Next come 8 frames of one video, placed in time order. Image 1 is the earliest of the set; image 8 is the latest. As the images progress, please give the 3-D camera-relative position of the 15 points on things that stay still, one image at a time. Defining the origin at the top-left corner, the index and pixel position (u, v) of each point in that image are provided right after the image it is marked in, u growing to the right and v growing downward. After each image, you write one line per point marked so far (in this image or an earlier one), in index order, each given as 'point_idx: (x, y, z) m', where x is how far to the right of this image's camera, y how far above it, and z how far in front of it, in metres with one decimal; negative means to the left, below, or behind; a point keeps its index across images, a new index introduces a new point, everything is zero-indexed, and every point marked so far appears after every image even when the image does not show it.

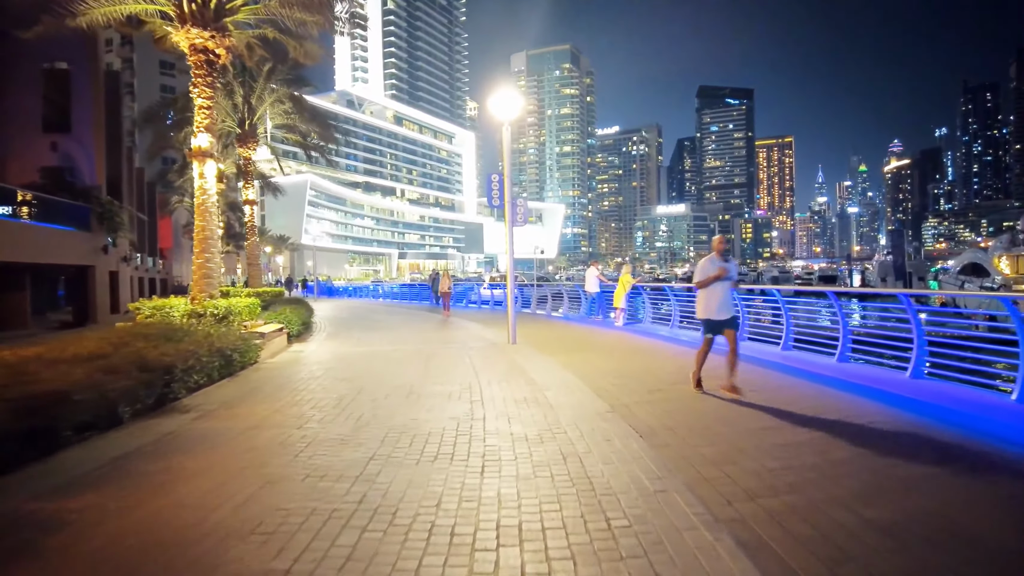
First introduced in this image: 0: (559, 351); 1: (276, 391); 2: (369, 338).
0: (+0.9, -1.3, +13.4) m
1: (-3.4, -1.5, +9.7) m
2: (-3.7, -1.4, +17.8) m
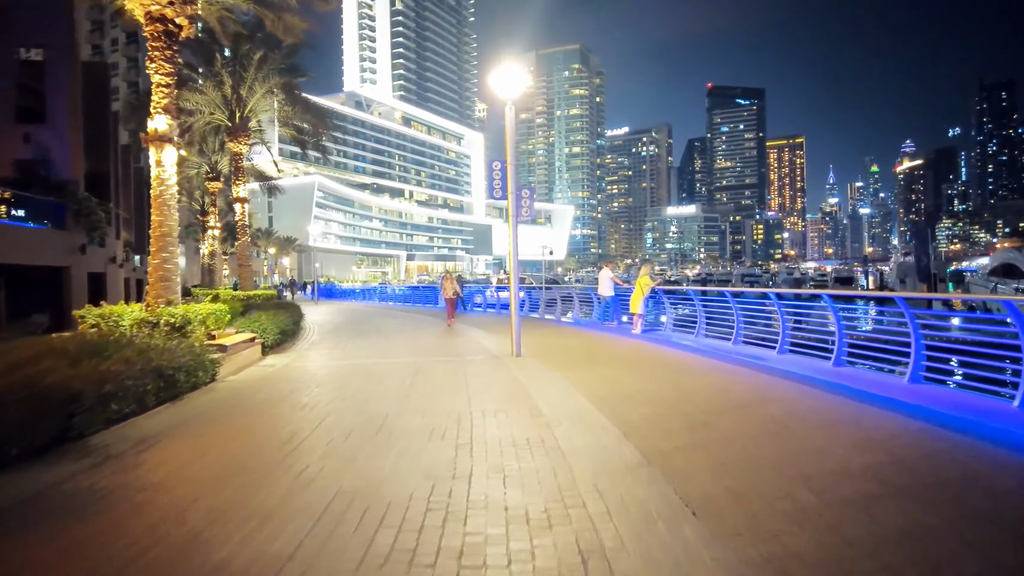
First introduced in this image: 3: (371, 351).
0: (+1.0, -1.3, +11.5) m
1: (-3.4, -1.5, +7.9) m
2: (-3.6, -1.4, +15.9) m
3: (-3.1, -1.4, +15.0) m
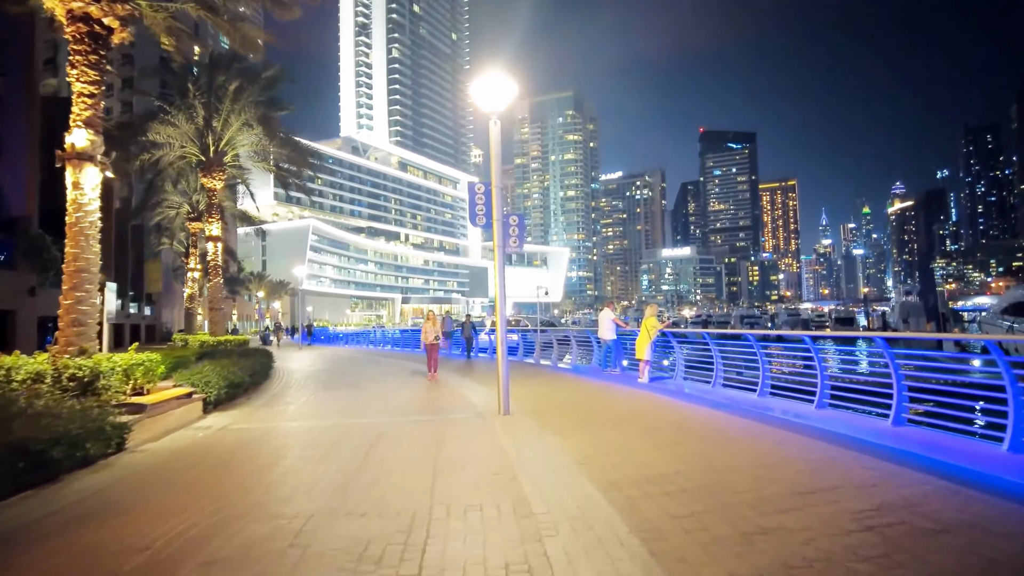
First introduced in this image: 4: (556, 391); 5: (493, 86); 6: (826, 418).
0: (+0.8, -1.9, +9.4) m
1: (-3.5, -1.9, +5.7) m
2: (-3.8, -2.3, +13.7) m
3: (-3.3, -2.3, +12.8) m
4: (+0.9, -2.1, +14.1) m
5: (-0.3, +3.3, +11.3) m
6: (+4.6, -1.9, +10.0) m
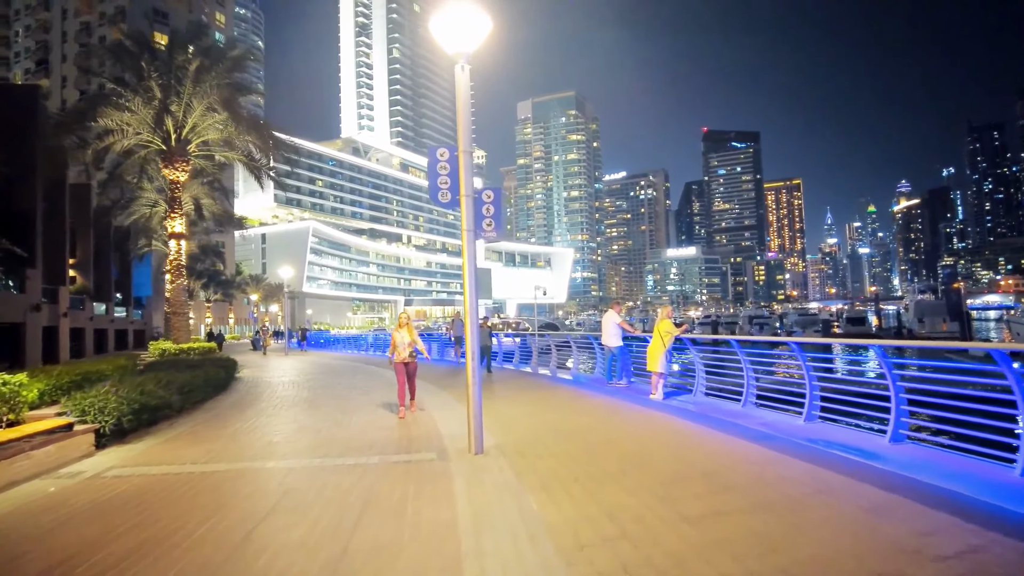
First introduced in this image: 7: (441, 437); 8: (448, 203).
0: (+0.5, -1.9, +6.7) m
1: (-3.9, -1.9, +3.0) m
2: (-4.1, -2.3, +11.0) m
3: (-3.6, -2.3, +10.1) m
4: (+0.7, -2.1, +11.4) m
5: (-0.6, +3.4, +8.6) m
6: (+4.3, -1.8, +7.3) m
7: (-1.0, -2.1, +9.4) m
8: (-0.8, +1.1, +8.7) m
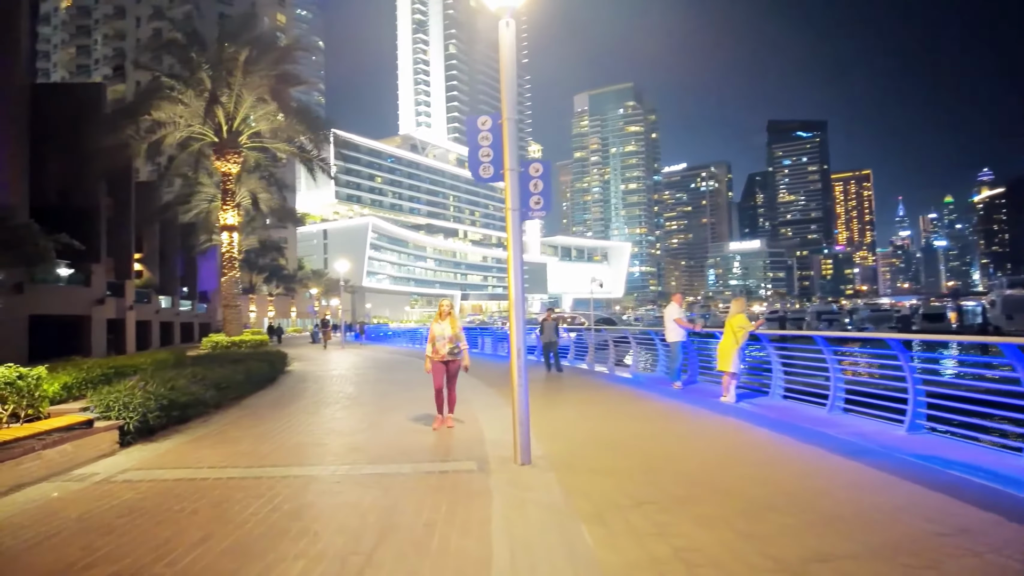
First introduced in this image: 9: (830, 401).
0: (+0.9, -1.7, +5.6) m
1: (-3.8, -1.8, +2.3) m
2: (-3.3, -2.2, +10.3) m
3: (-2.9, -2.1, +9.4) m
4: (+1.5, -1.9, +10.3) m
5: (-0.1, +3.5, +7.6) m
6: (+4.7, -1.7, +5.8) m
7: (-0.3, -1.9, +8.4) m
8: (-0.2, +1.2, +7.7) m
9: (+4.8, -1.7, +10.4) m
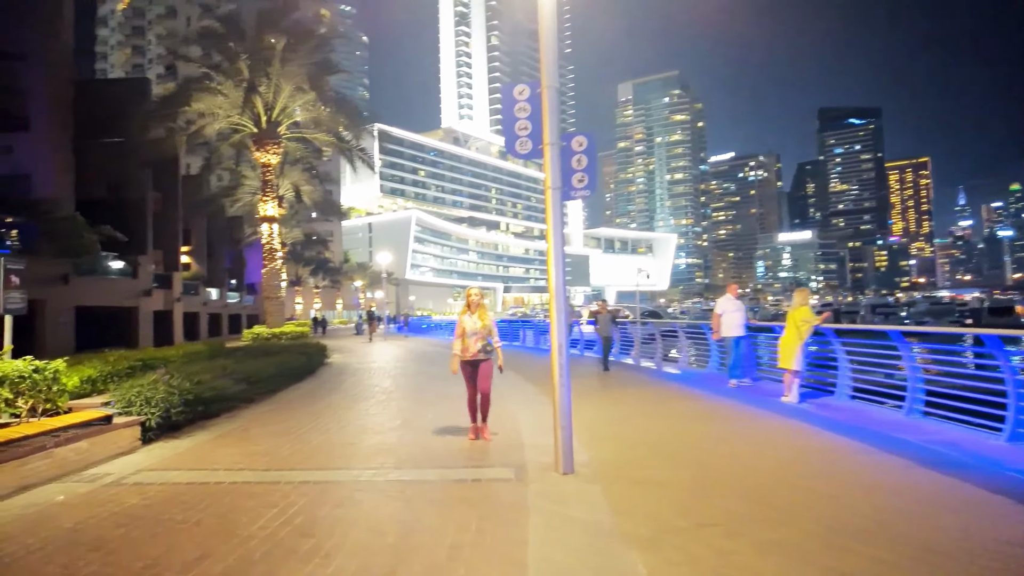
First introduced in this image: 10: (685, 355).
0: (+1.1, -1.6, +4.8) m
1: (-3.7, -1.7, +1.8) m
2: (-2.8, -2.0, +9.8) m
3: (-2.3, -2.0, +8.8) m
4: (+2.0, -1.8, +9.4) m
5: (+0.3, +3.6, +6.8) m
6: (+5.0, -1.6, +4.8) m
7: (+0.1, -1.8, +7.7) m
8: (+0.2, +1.4, +6.9) m
9: (+5.4, -1.6, +9.4) m
10: (+4.4, -1.7, +17.5) m
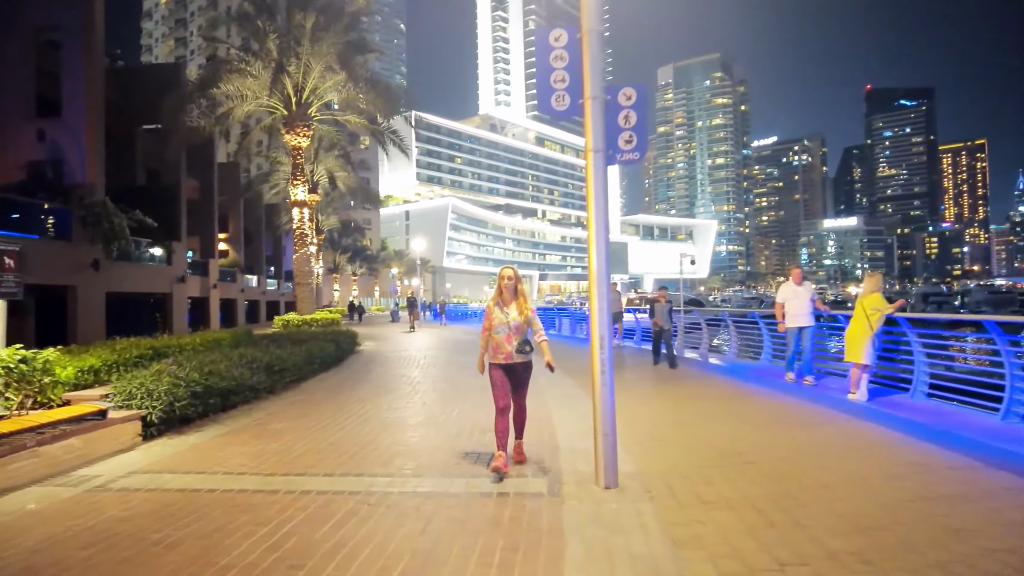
0: (+1.3, -1.5, +3.8) m
1: (-3.6, -1.7, +1.1) m
2: (-2.3, -1.8, +9.0) m
3: (-1.9, -1.8, +8.0) m
4: (+2.5, -1.6, +8.4) m
5: (+0.6, +3.8, +5.8) m
6: (+5.2, -1.5, +3.6) m
7: (+0.5, -1.6, +6.7) m
8: (+0.5, +1.5, +5.9) m
9: (+5.8, -1.4, +8.1) m
10: (+5.3, -1.4, +16.3) m
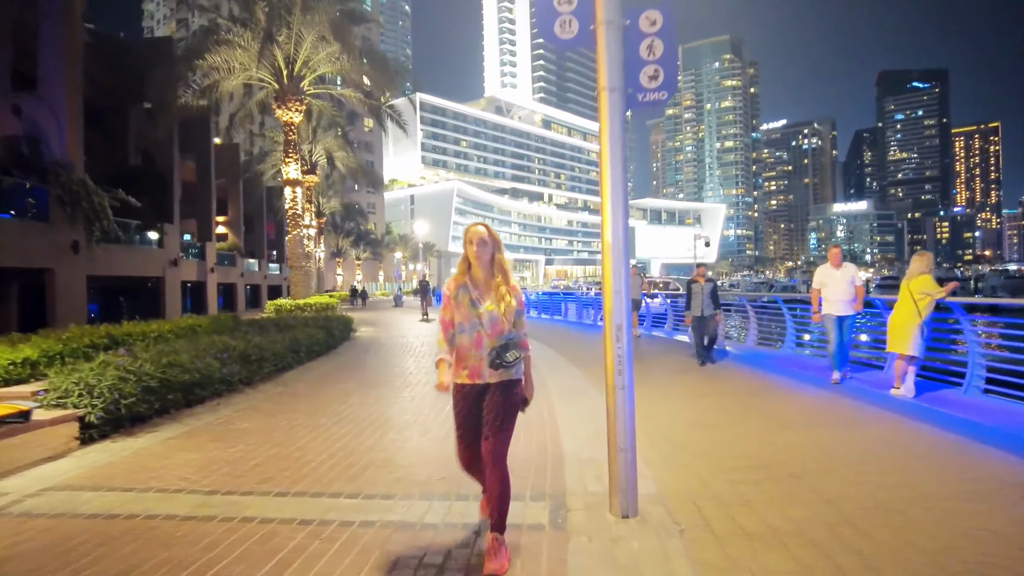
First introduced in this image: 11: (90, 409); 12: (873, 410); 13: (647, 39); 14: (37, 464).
0: (+1.3, -1.4, +2.7) m
1: (-3.7, -1.6, 0.0) m
2: (-2.3, -1.6, +7.9) m
3: (-2.0, -1.6, +6.9) m
4: (+2.4, -1.4, +7.2) m
5: (+0.6, +4.0, +4.5) m
6: (+5.1, -1.4, +2.5) m
7: (+0.4, -1.4, +5.6) m
8: (+0.4, +1.7, +4.7) m
9: (+5.8, -1.2, +7.0) m
10: (+5.3, -1.0, +15.1) m
11: (-4.2, -1.2, +6.8) m
12: (+4.2, -1.4, +8.0) m
13: (+1.0, +1.7, +4.9) m
14: (-4.2, -1.5, +6.0) m
